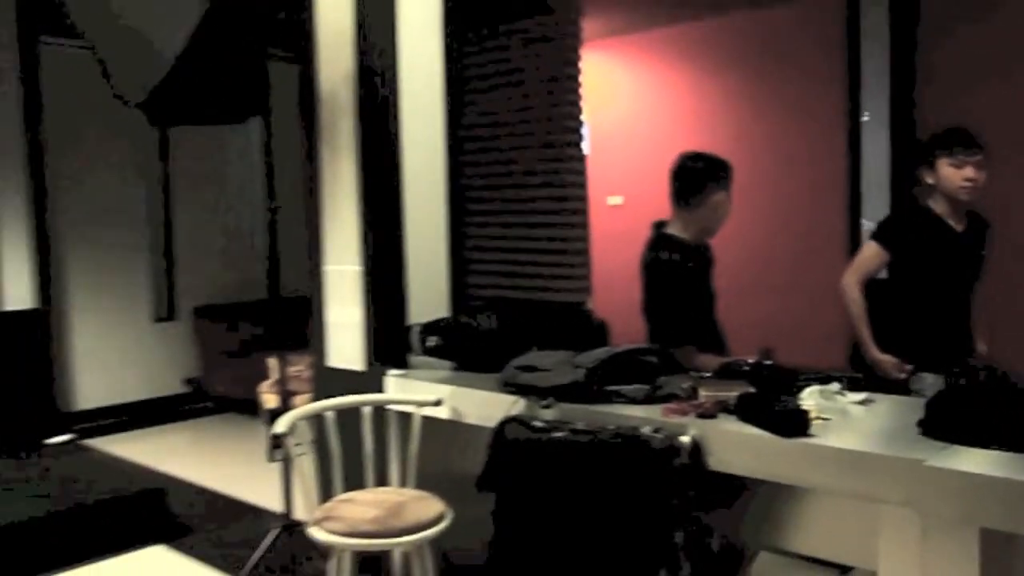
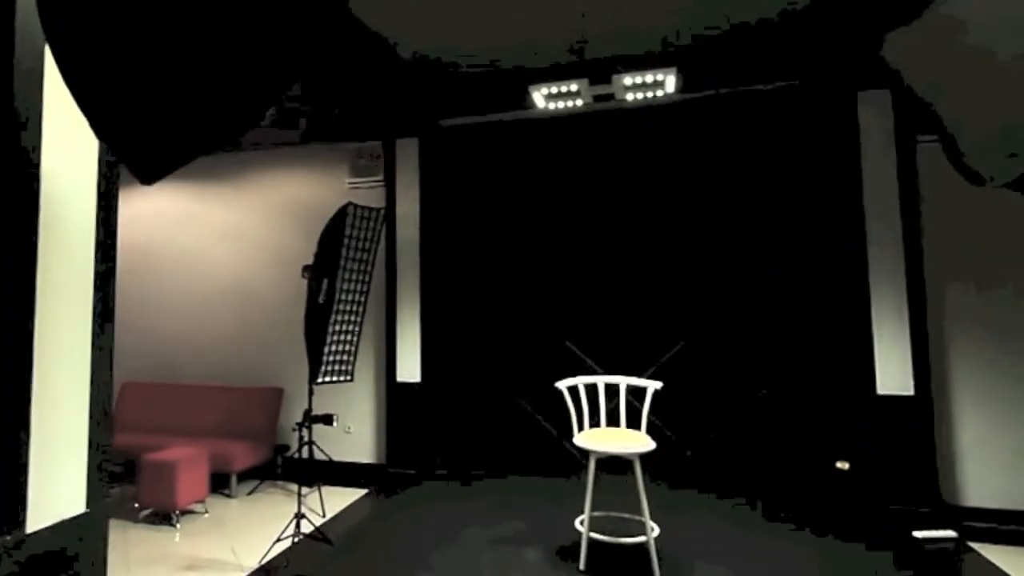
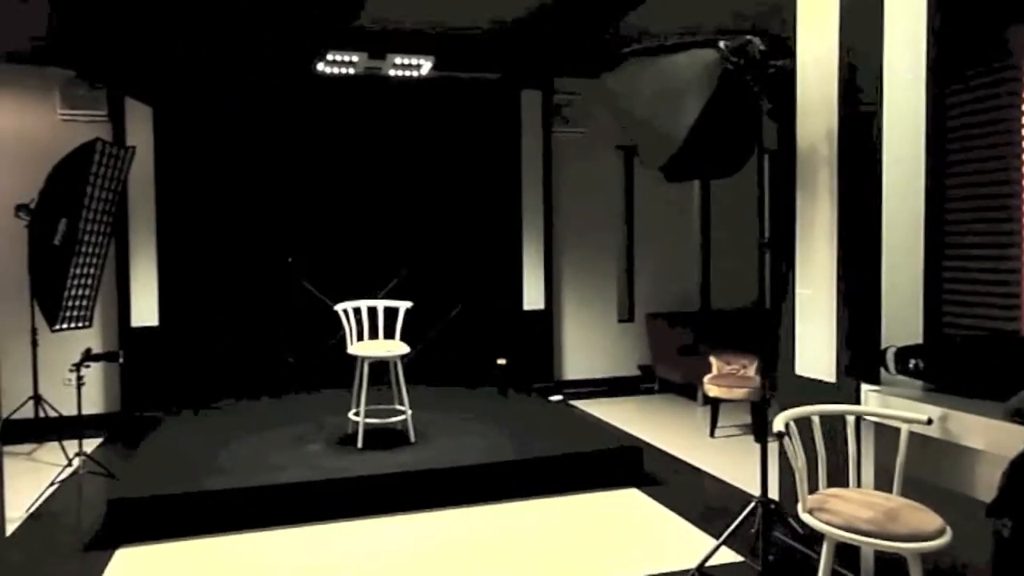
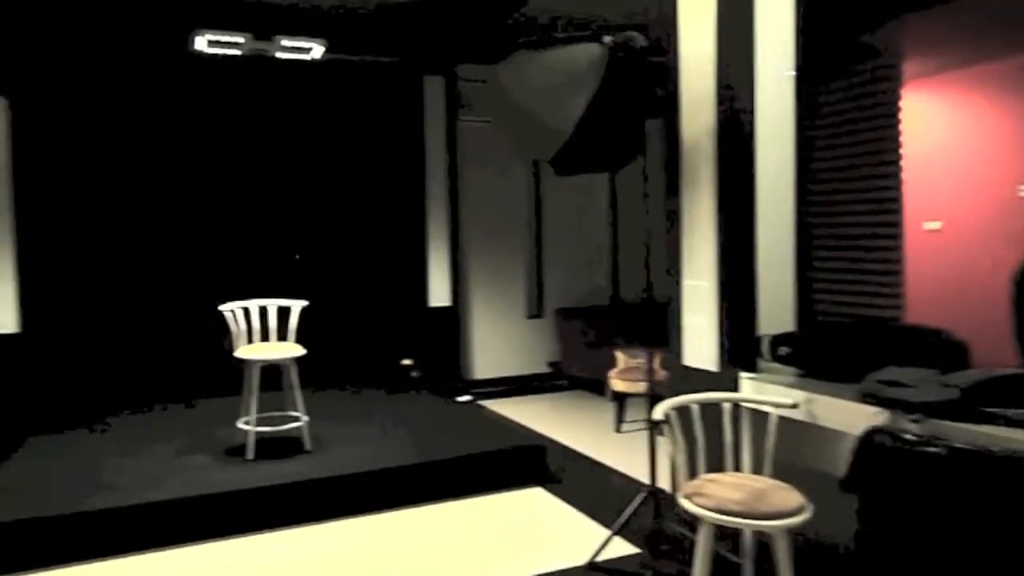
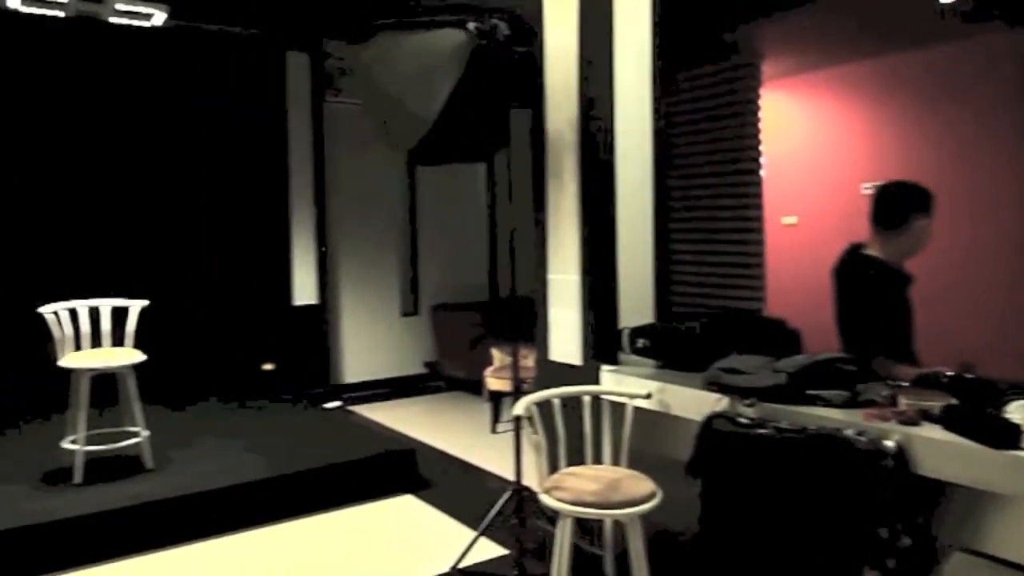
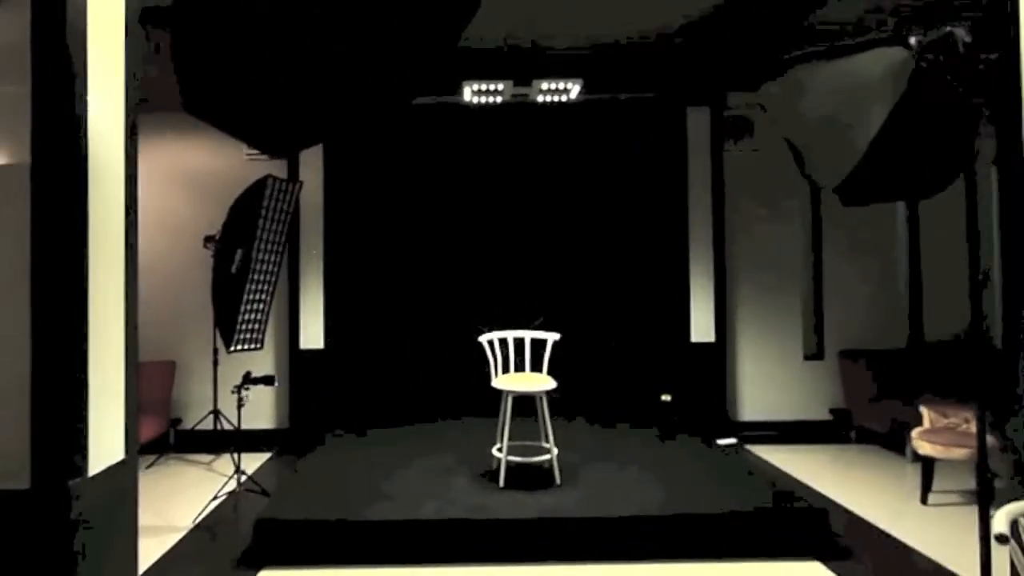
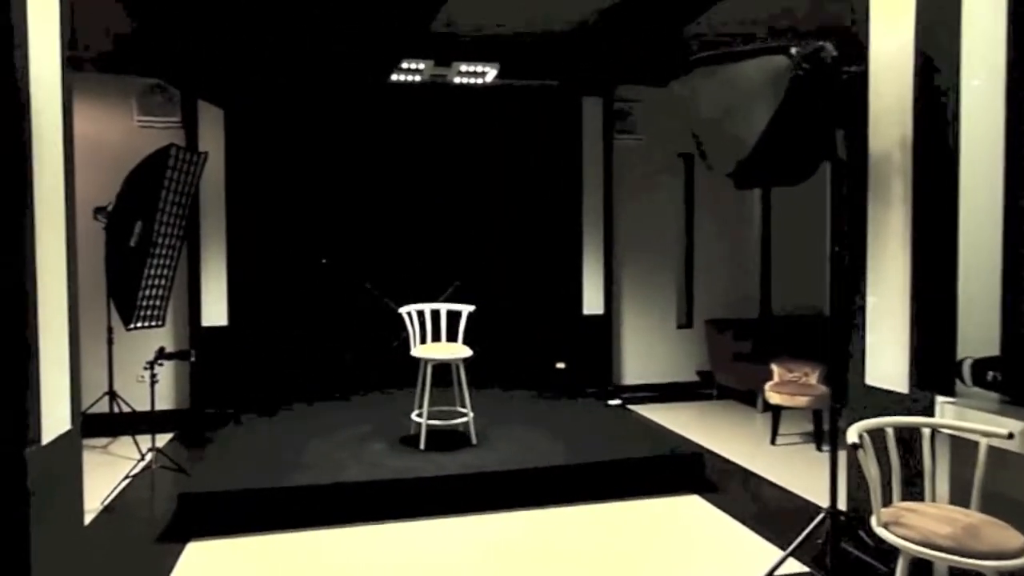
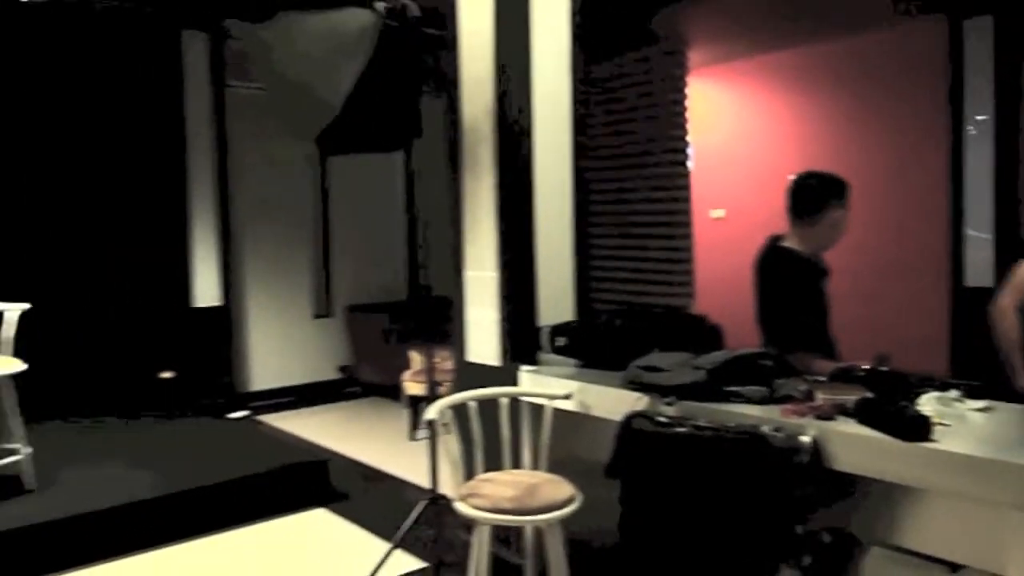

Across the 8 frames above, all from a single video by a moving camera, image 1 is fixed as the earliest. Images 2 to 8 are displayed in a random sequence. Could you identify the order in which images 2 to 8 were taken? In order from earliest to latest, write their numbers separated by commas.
8, 5, 4, 3, 7, 6, 2
